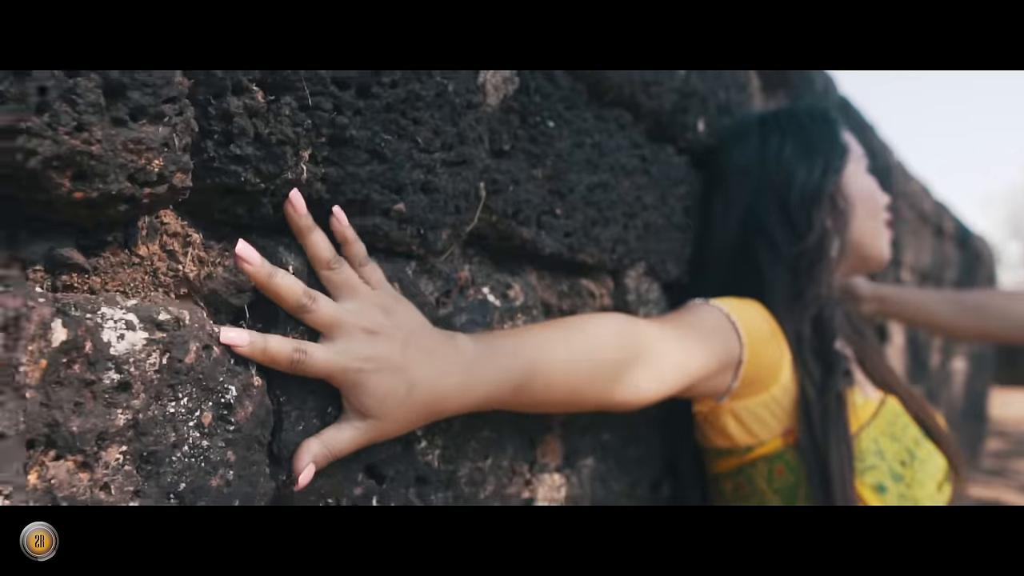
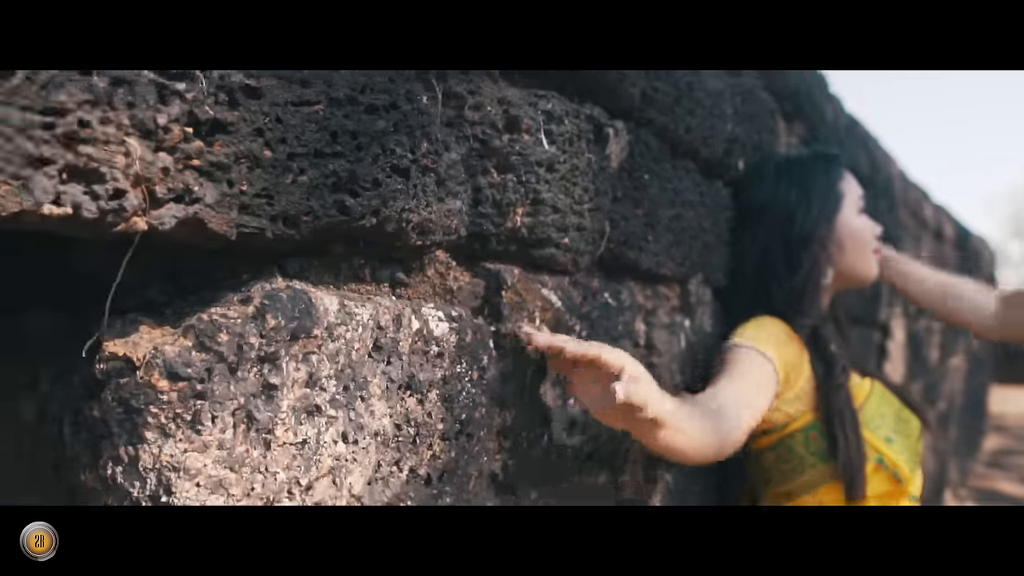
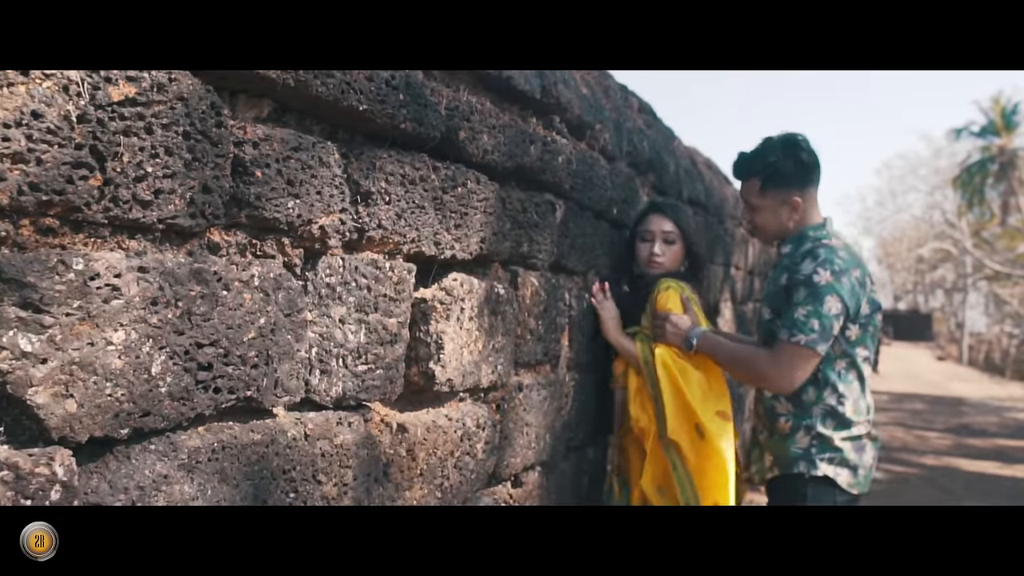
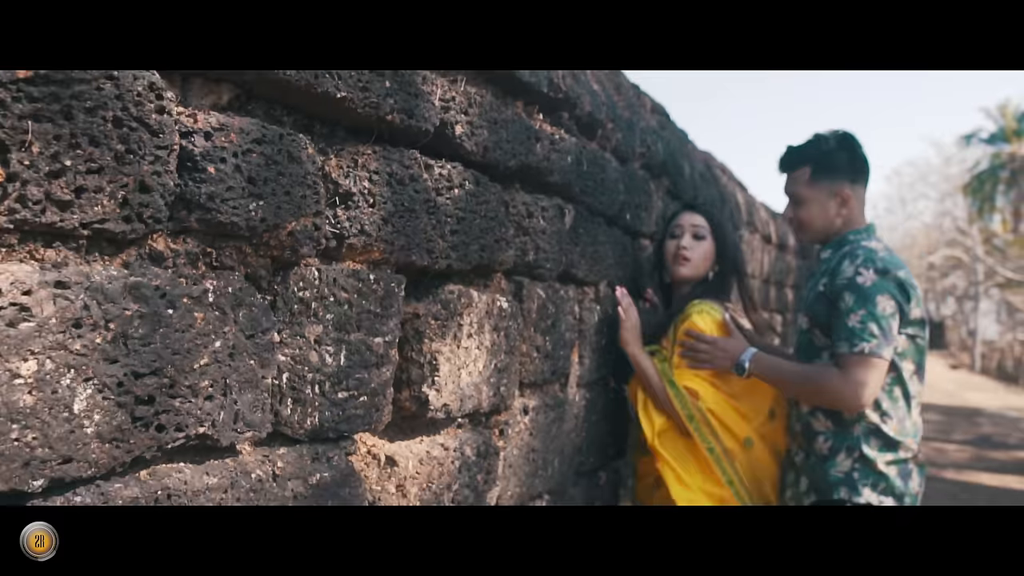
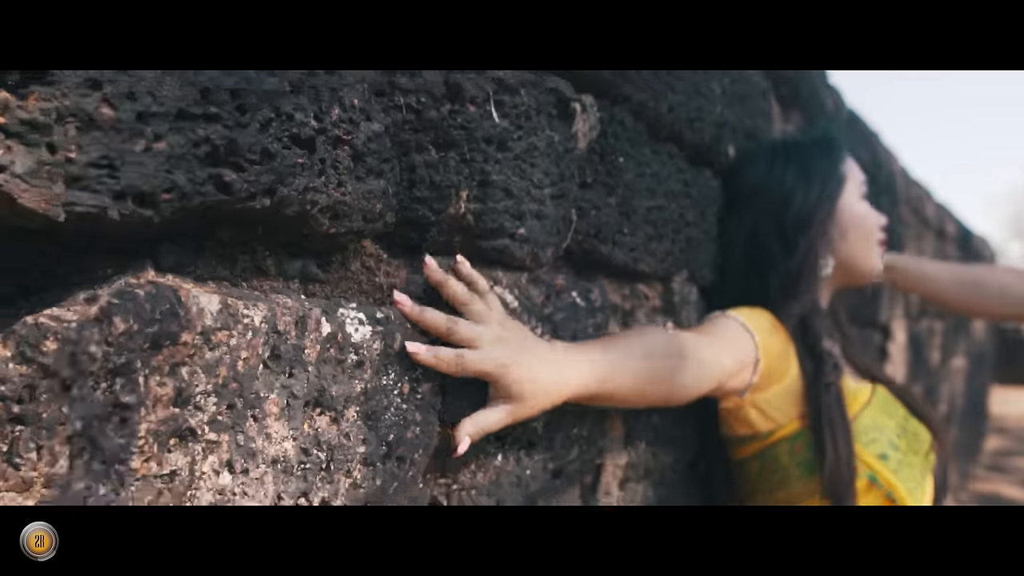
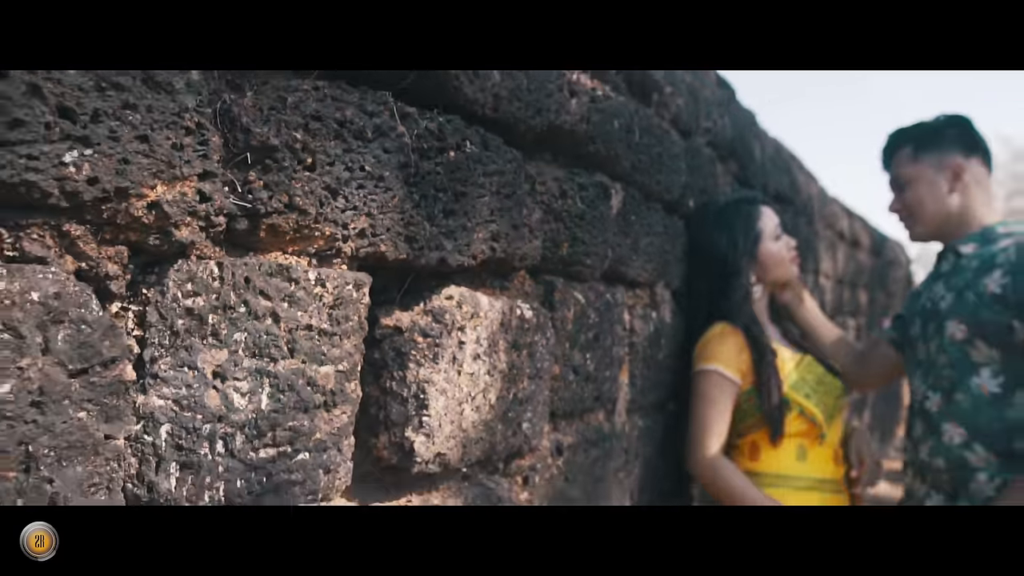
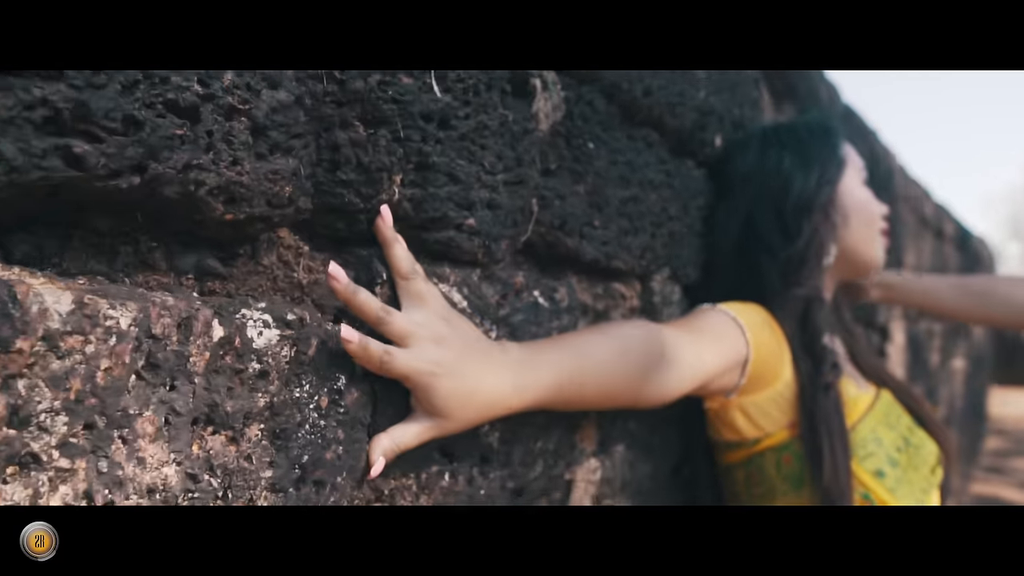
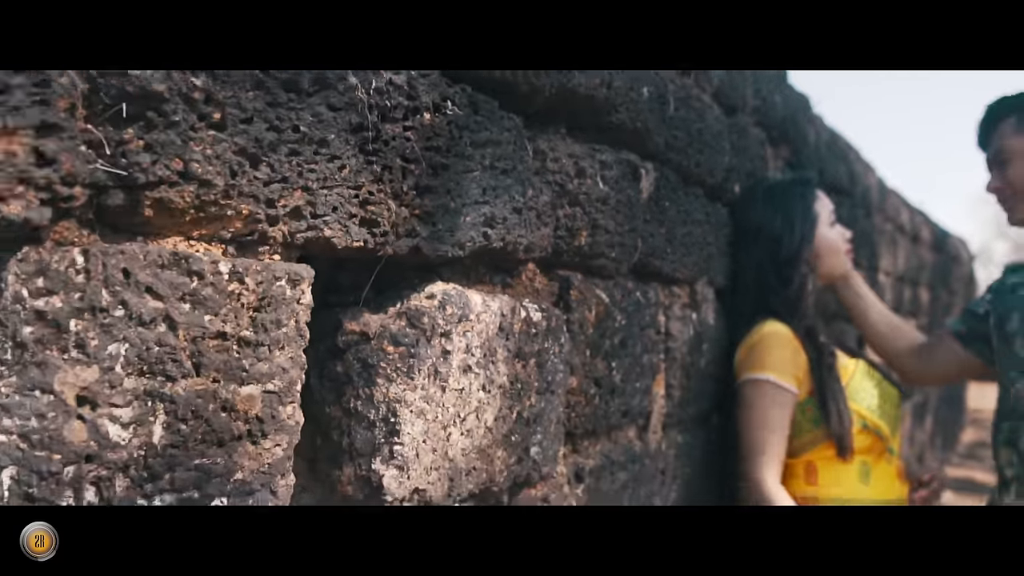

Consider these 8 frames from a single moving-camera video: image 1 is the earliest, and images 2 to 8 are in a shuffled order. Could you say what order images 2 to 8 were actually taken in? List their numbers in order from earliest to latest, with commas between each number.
7, 5, 2, 8, 6, 4, 3
